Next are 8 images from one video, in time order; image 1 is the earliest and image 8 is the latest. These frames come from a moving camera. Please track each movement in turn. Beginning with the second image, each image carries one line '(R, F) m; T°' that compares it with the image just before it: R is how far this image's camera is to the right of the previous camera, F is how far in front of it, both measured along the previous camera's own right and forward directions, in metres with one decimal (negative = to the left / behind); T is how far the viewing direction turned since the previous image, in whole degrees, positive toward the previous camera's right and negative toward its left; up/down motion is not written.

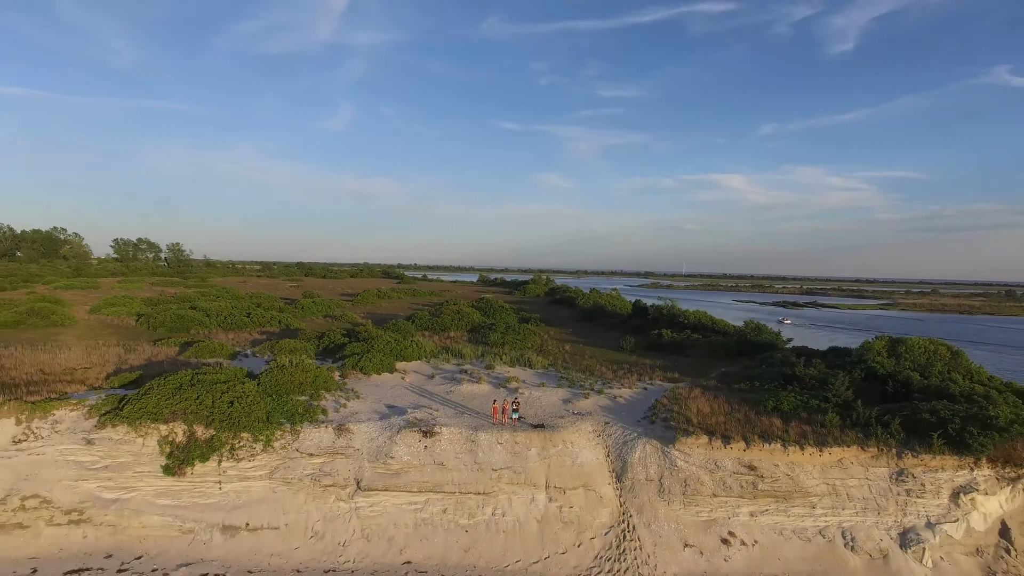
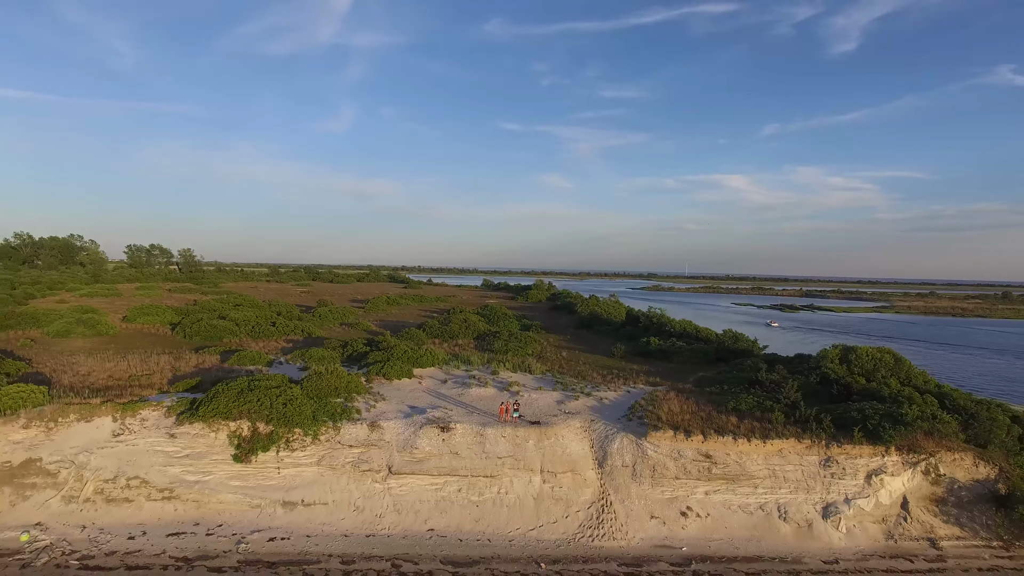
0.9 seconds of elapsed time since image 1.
(0.0, -1.6) m; 0°
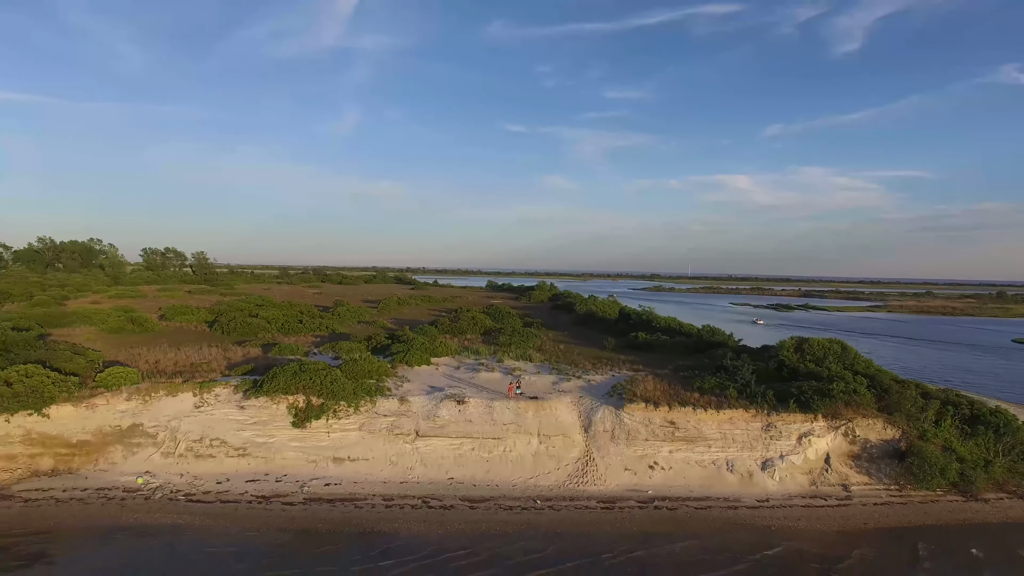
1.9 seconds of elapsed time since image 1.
(0.0, -2.0) m; 0°
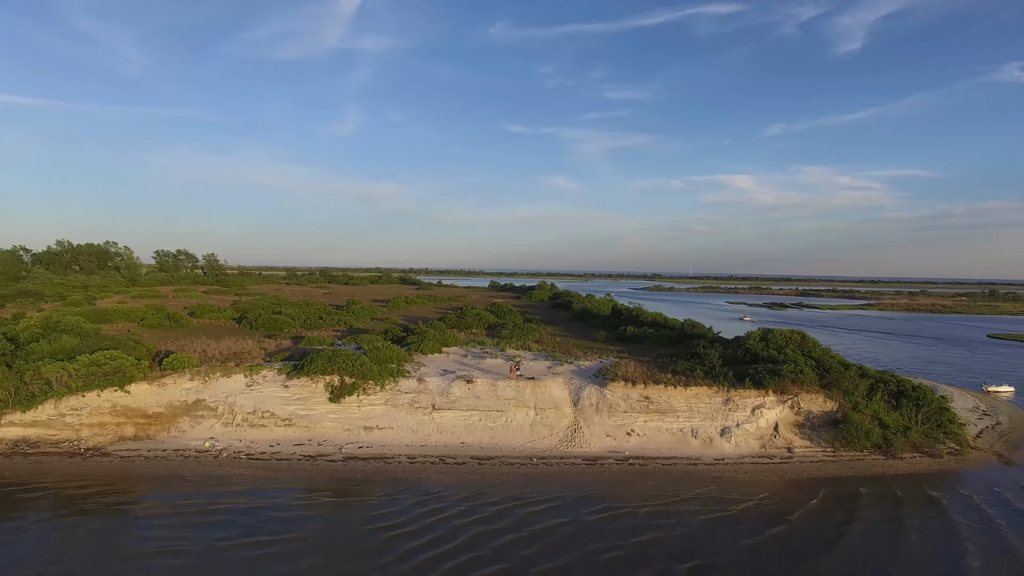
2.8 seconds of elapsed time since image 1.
(0.0, -2.0) m; 0°
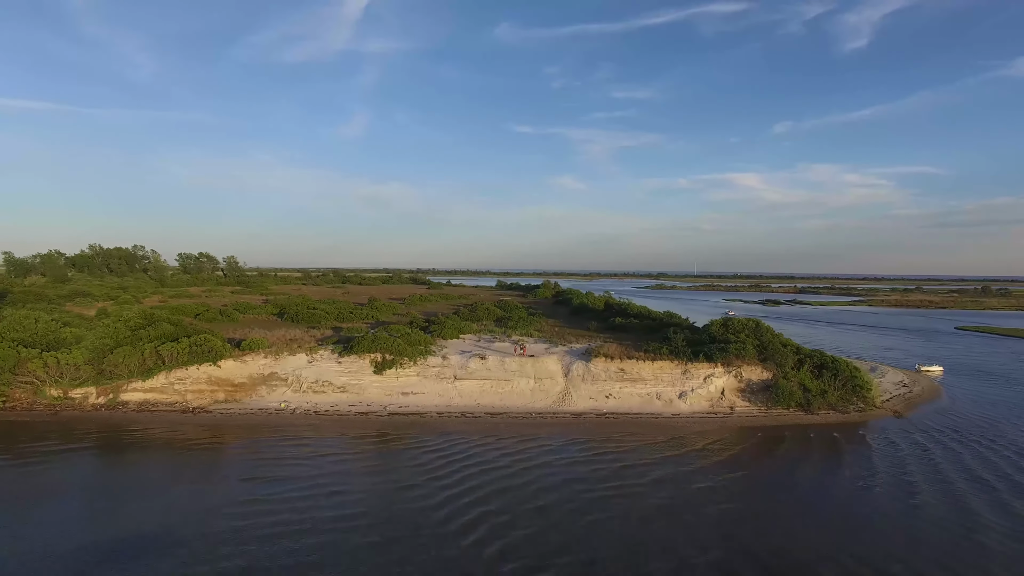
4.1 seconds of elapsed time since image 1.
(+0.1, -3.3) m; -1°
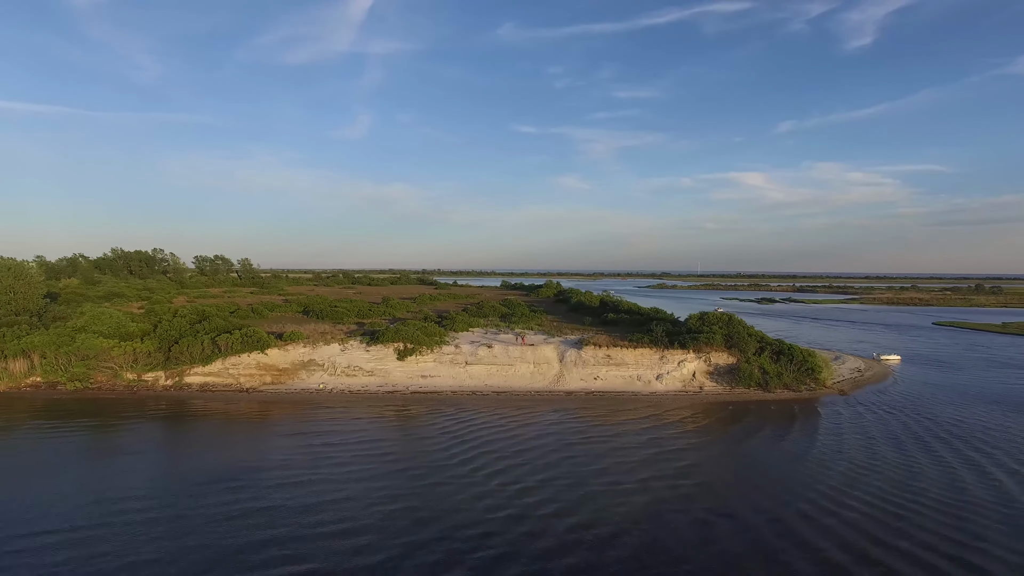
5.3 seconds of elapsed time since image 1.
(+0.1, -2.7) m; 0°
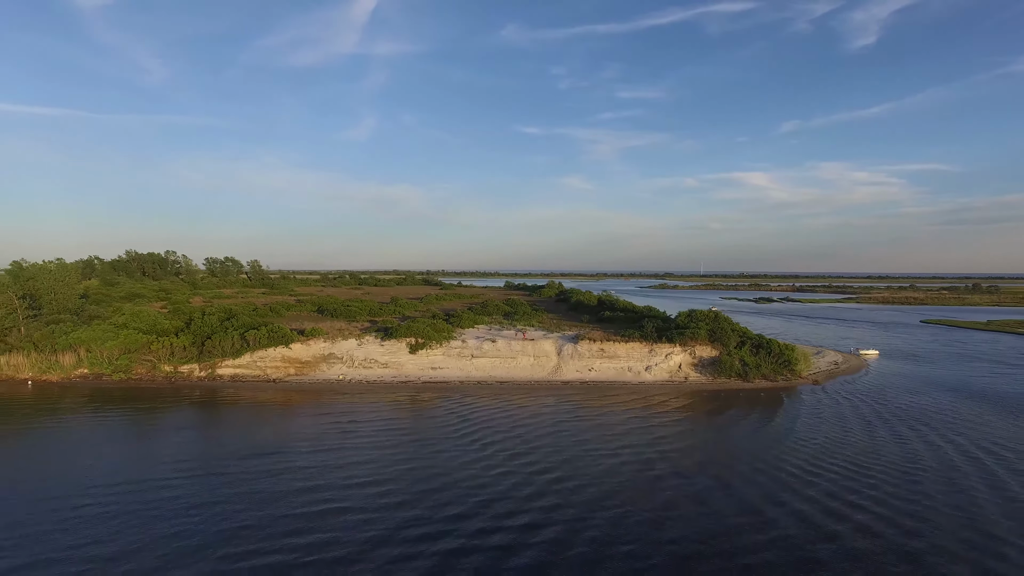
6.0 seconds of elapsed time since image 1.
(+0.1, -1.7) m; 0°
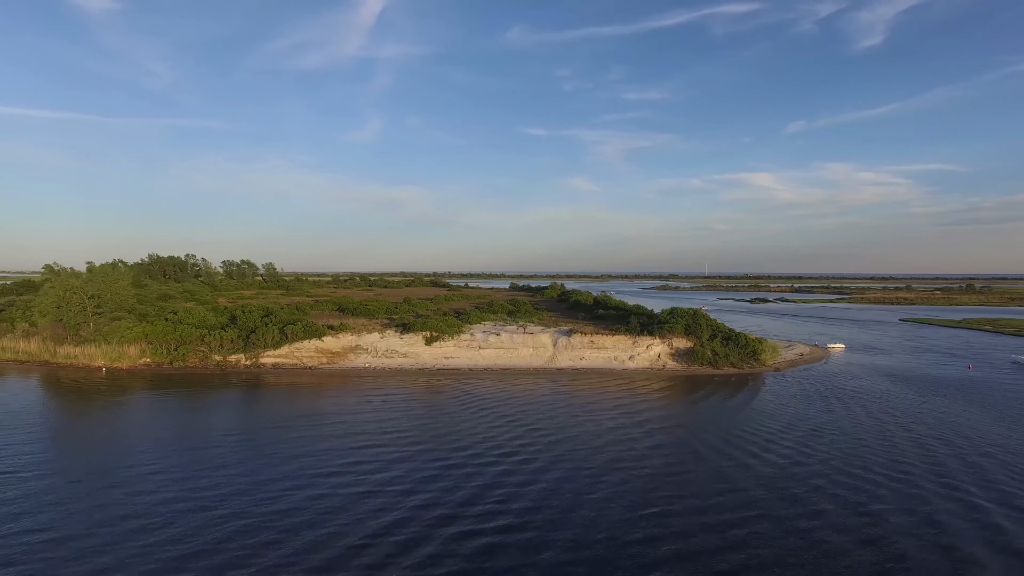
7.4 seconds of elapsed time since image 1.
(+0.1, -3.0) m; 0°
